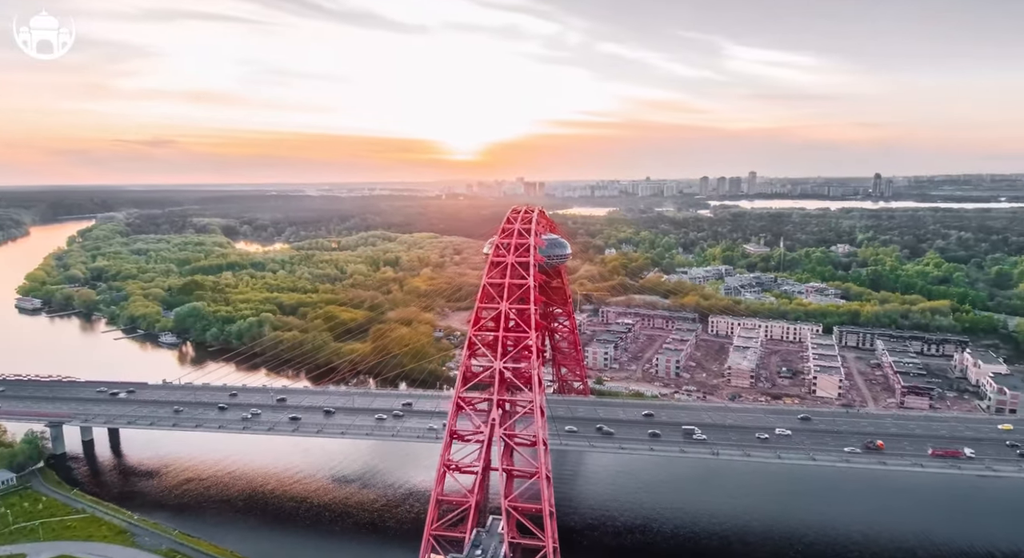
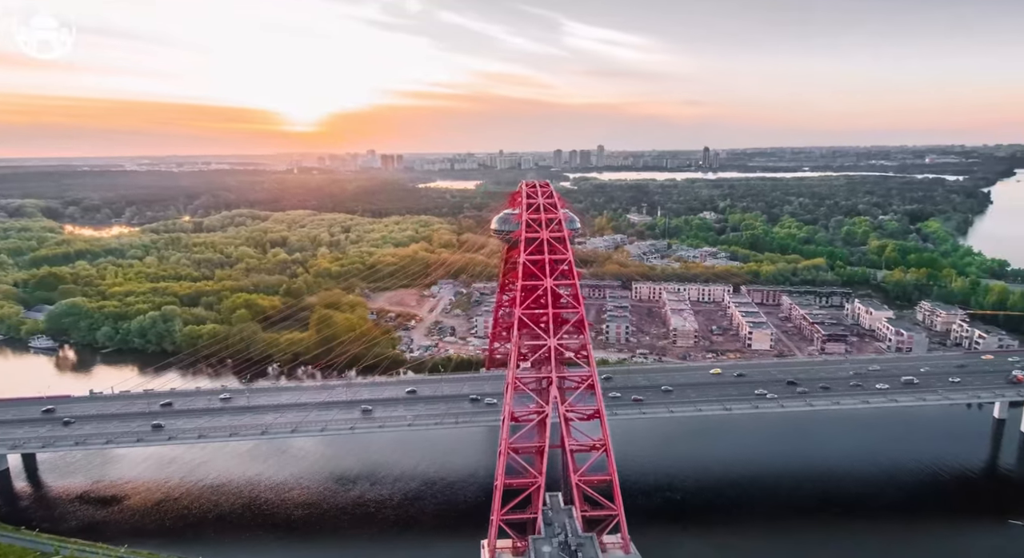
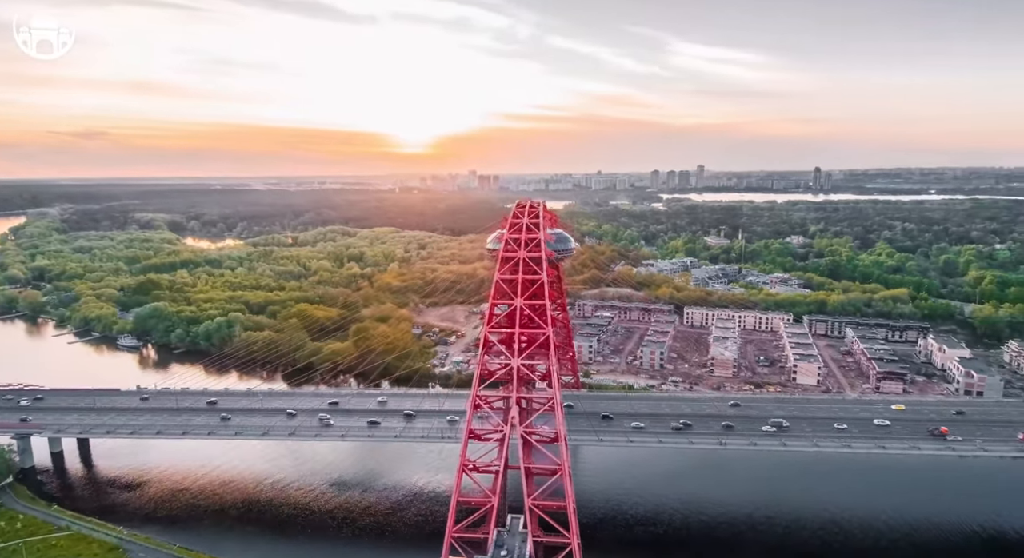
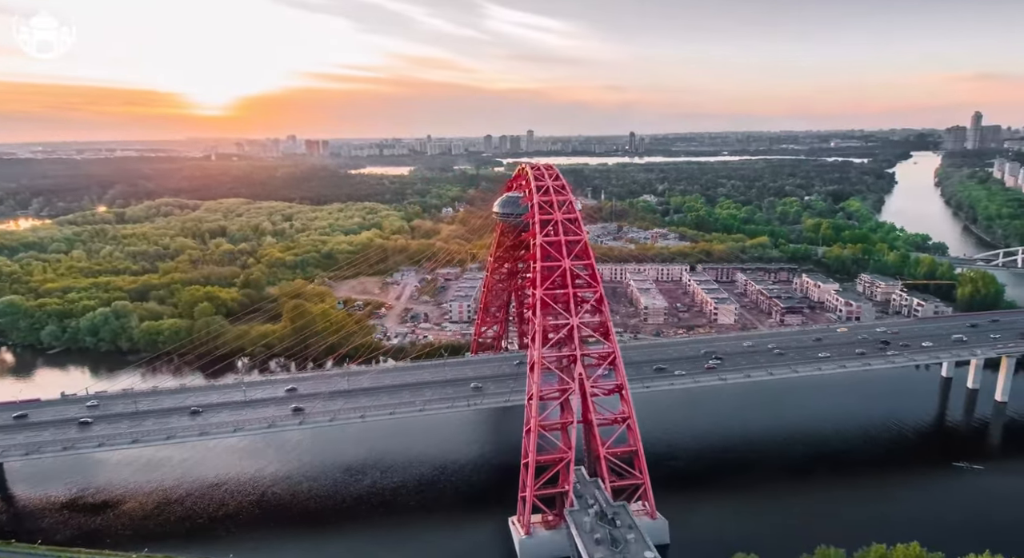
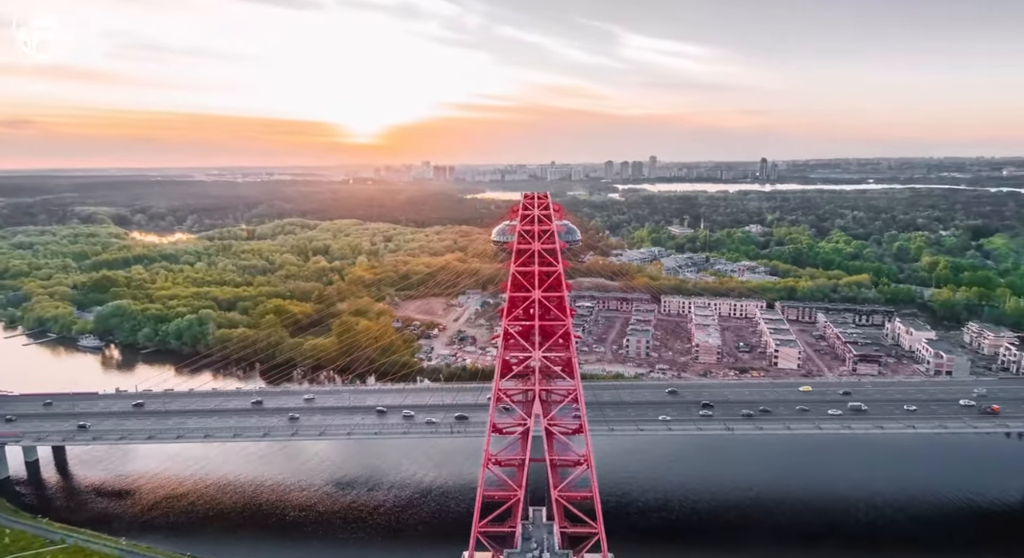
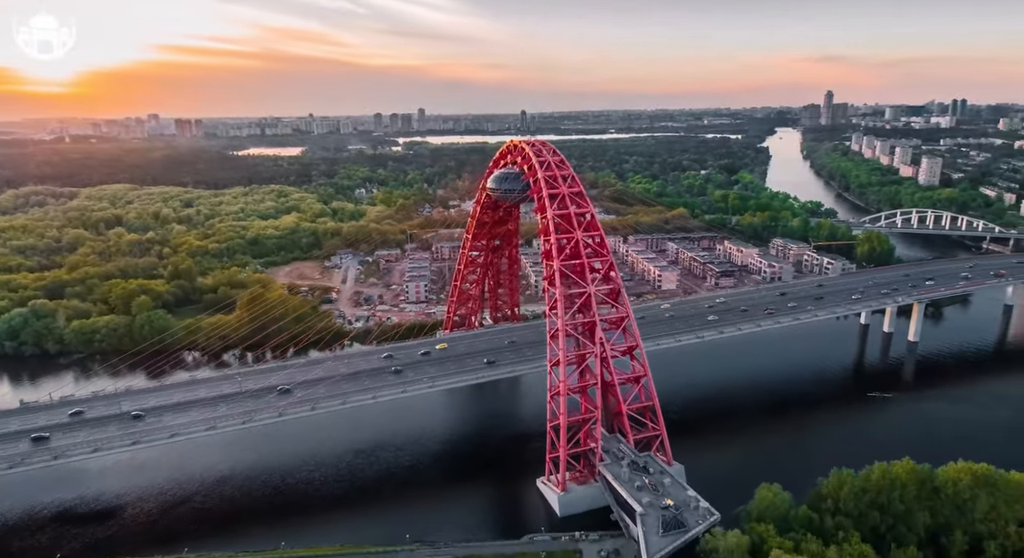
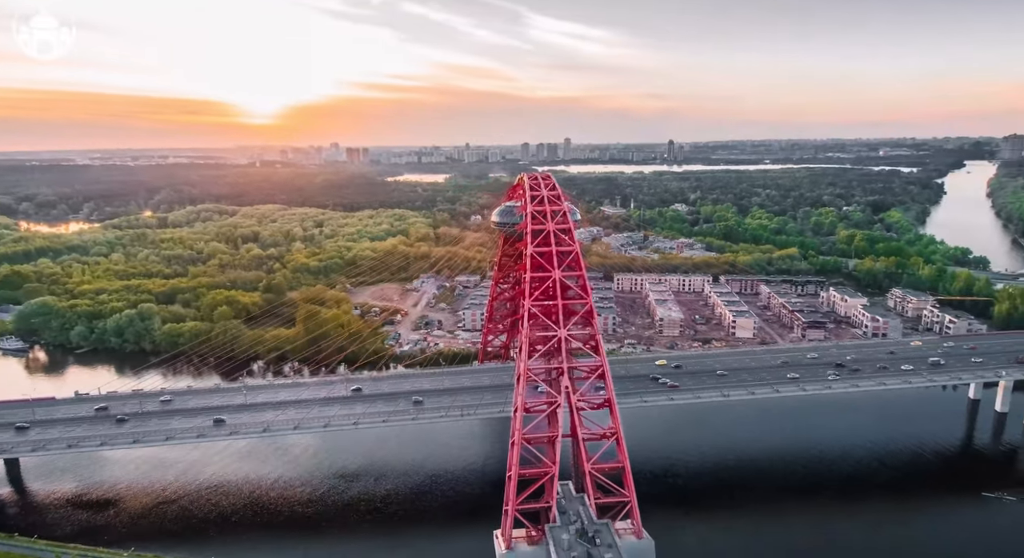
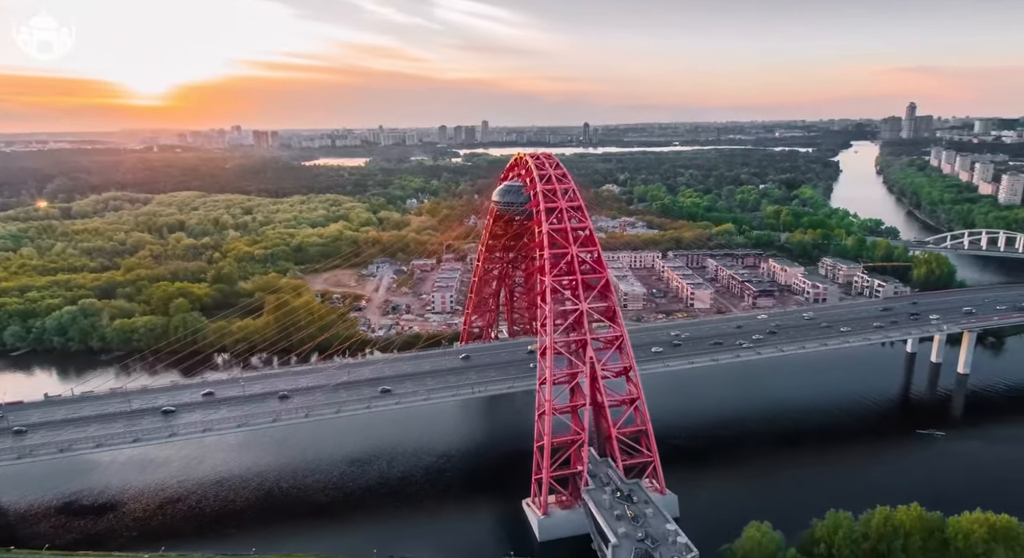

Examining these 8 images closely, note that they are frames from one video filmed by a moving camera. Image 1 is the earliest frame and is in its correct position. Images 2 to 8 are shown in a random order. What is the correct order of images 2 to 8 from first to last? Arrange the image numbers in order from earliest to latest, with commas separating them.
3, 5, 2, 7, 4, 8, 6
